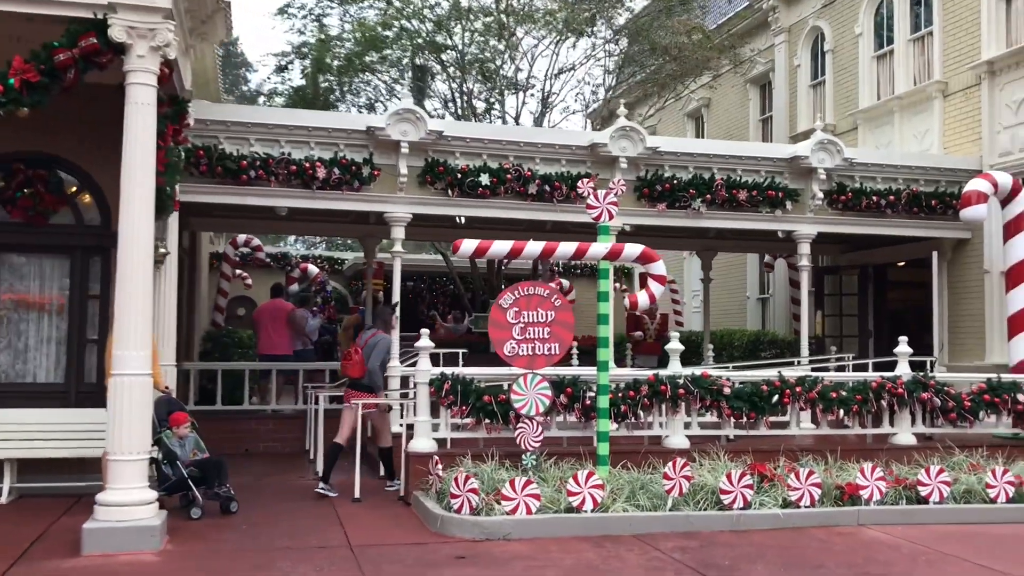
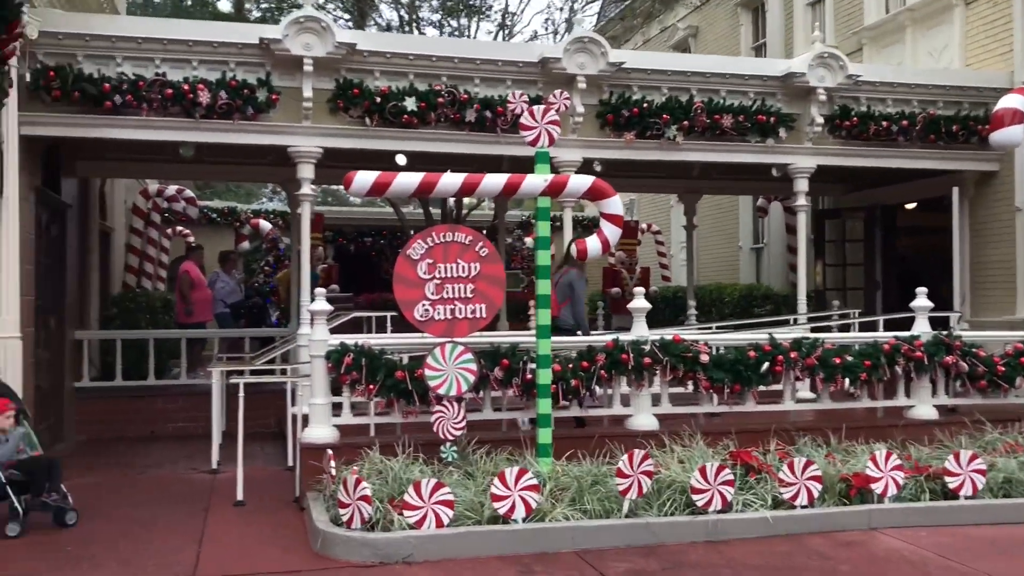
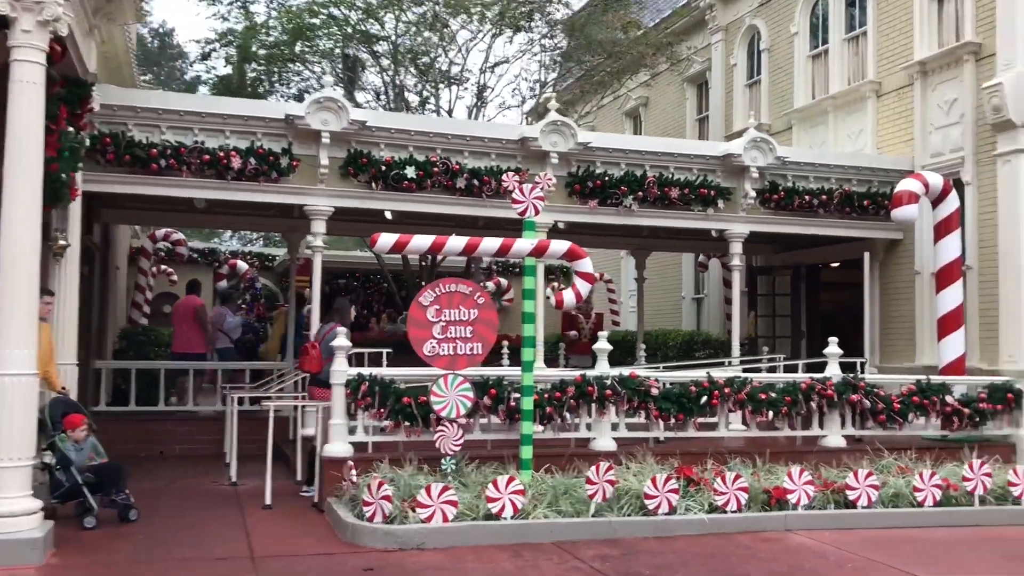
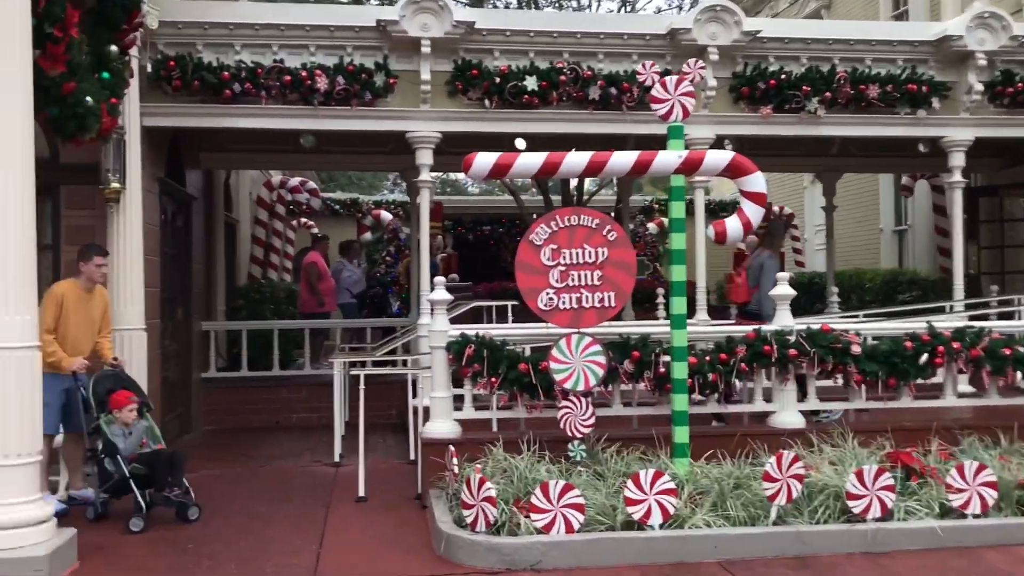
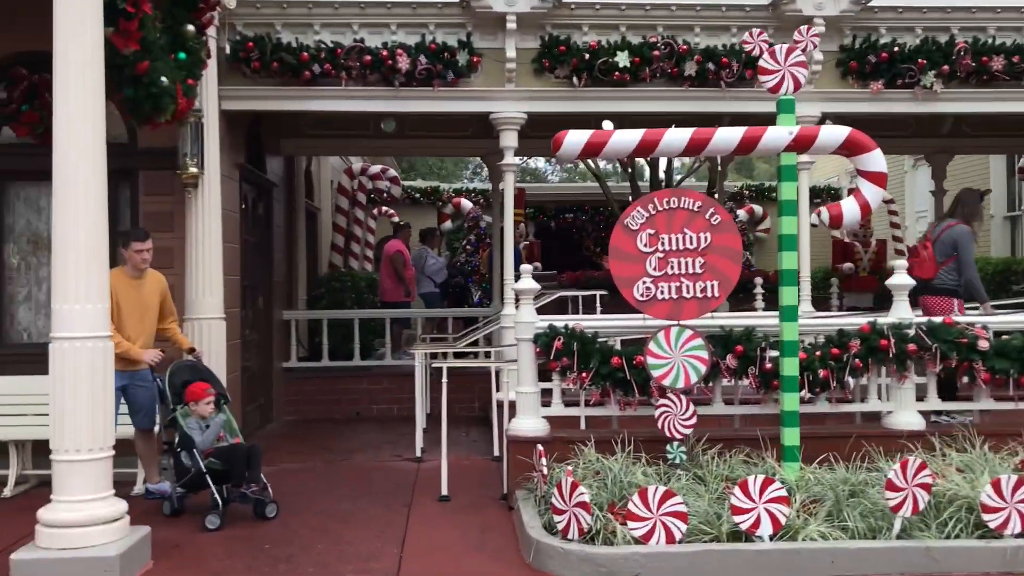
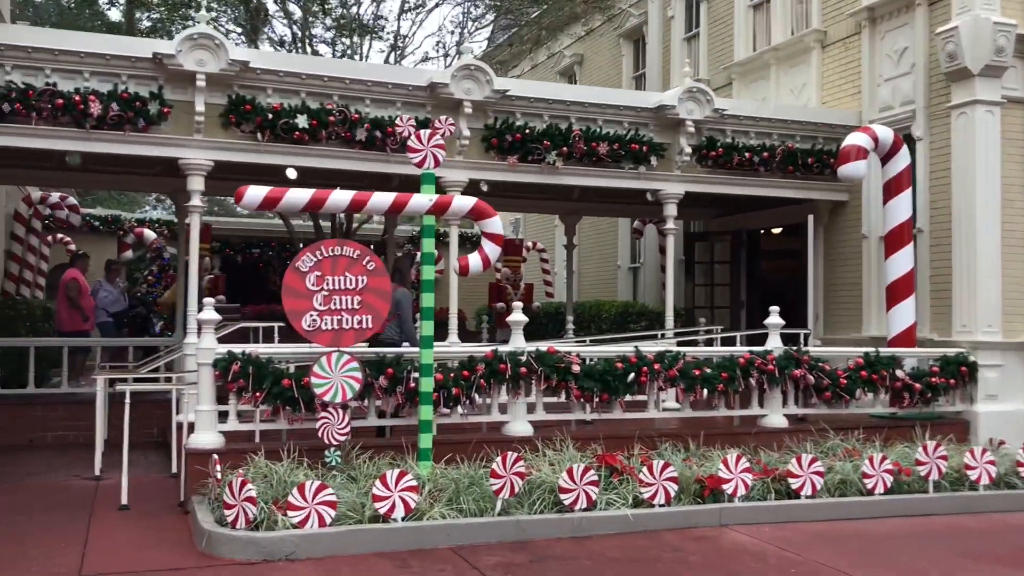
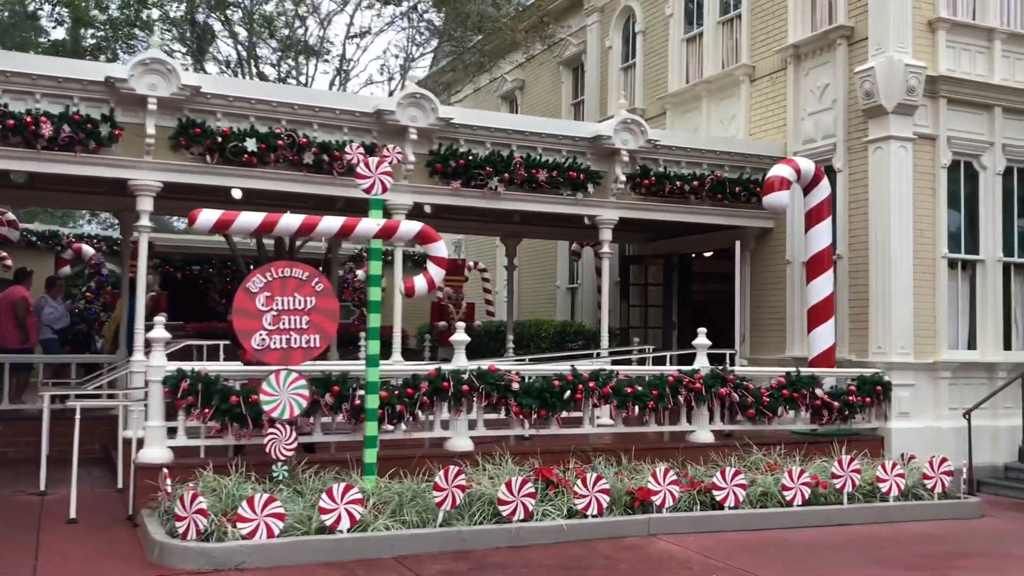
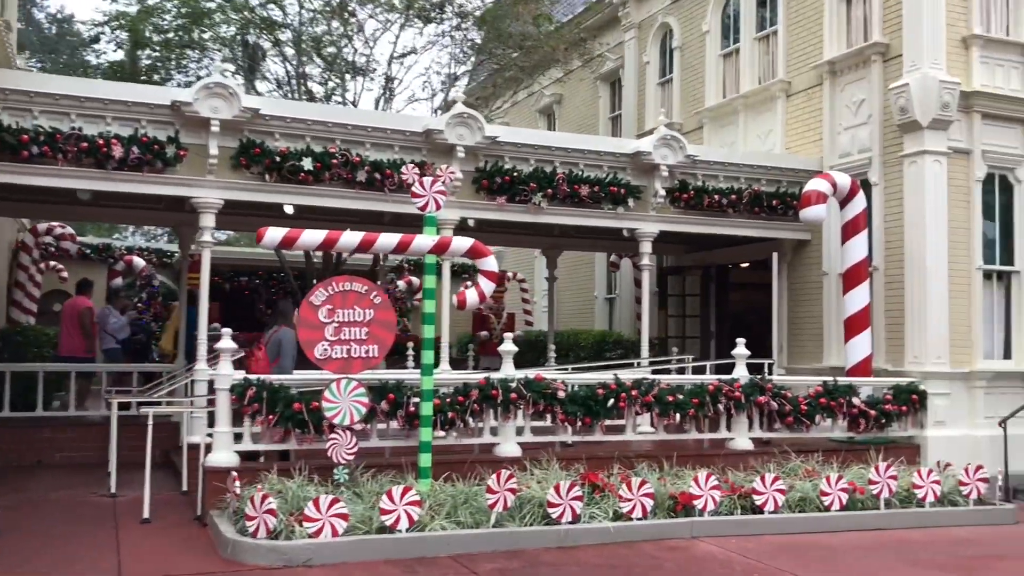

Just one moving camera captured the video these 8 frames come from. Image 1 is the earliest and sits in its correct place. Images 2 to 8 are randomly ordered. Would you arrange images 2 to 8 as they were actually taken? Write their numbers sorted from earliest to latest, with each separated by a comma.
3, 8, 7, 6, 2, 4, 5
